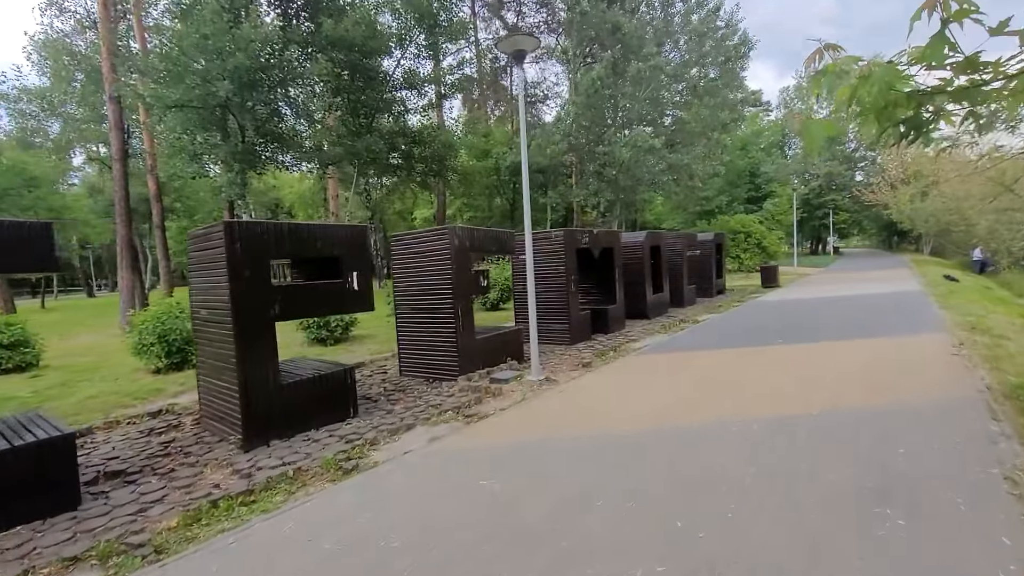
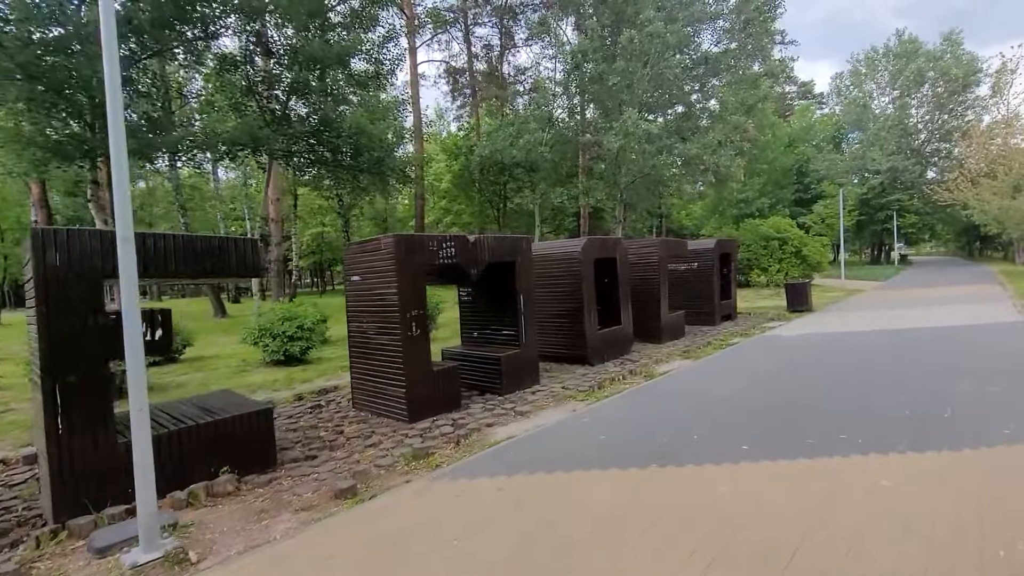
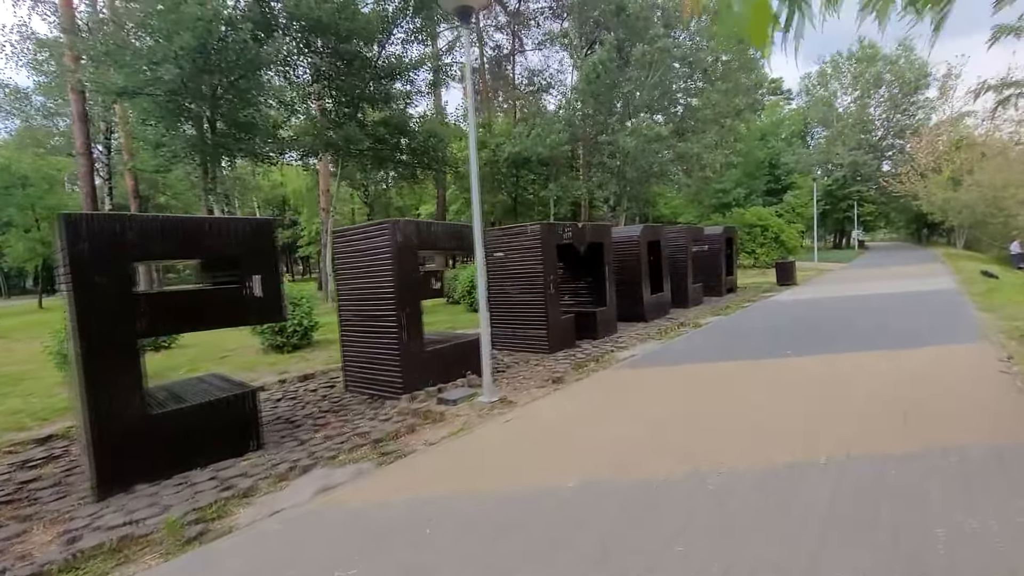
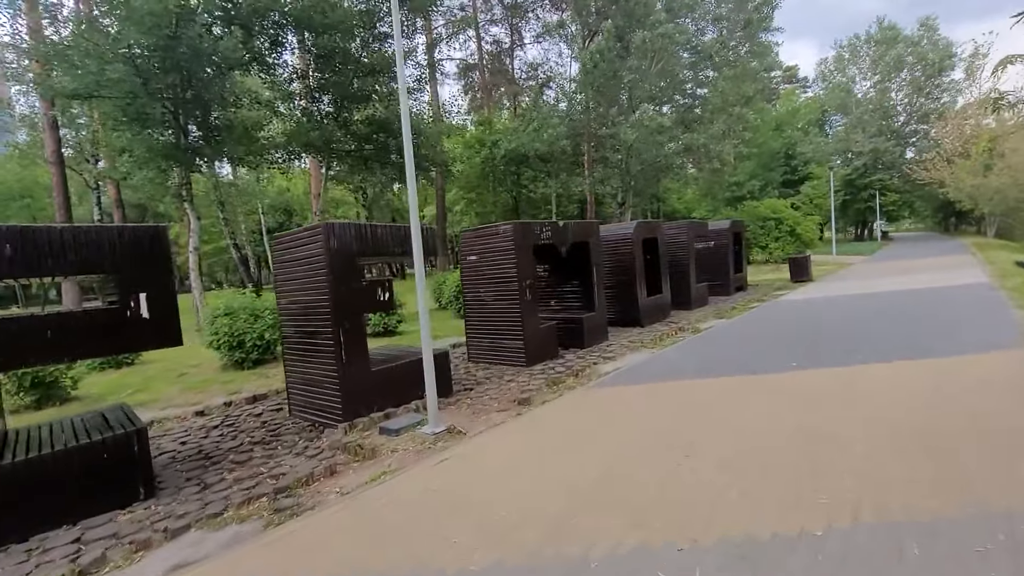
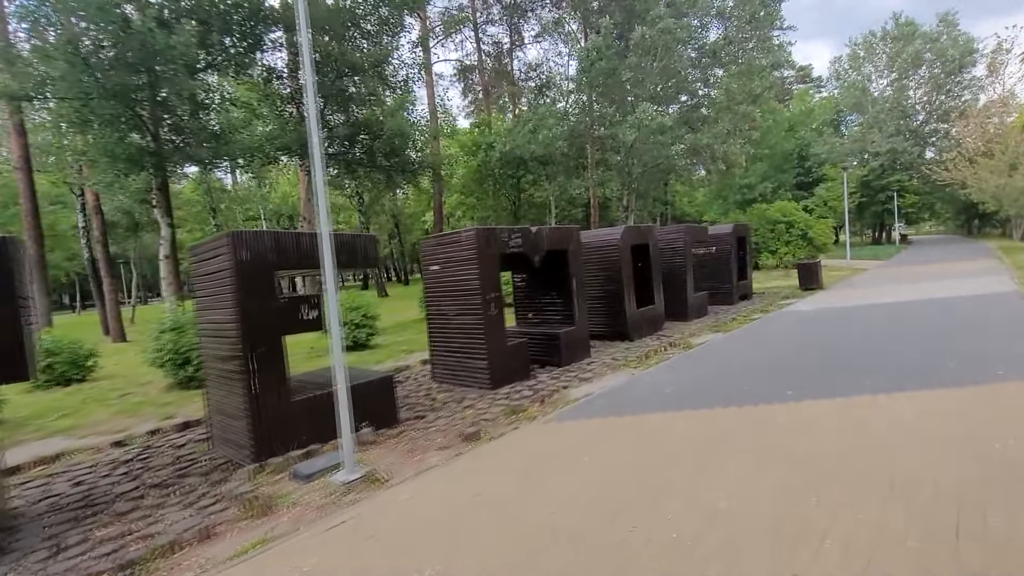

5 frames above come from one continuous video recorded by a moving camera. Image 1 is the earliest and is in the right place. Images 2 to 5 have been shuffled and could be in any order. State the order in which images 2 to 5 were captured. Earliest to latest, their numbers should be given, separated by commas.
3, 4, 5, 2
